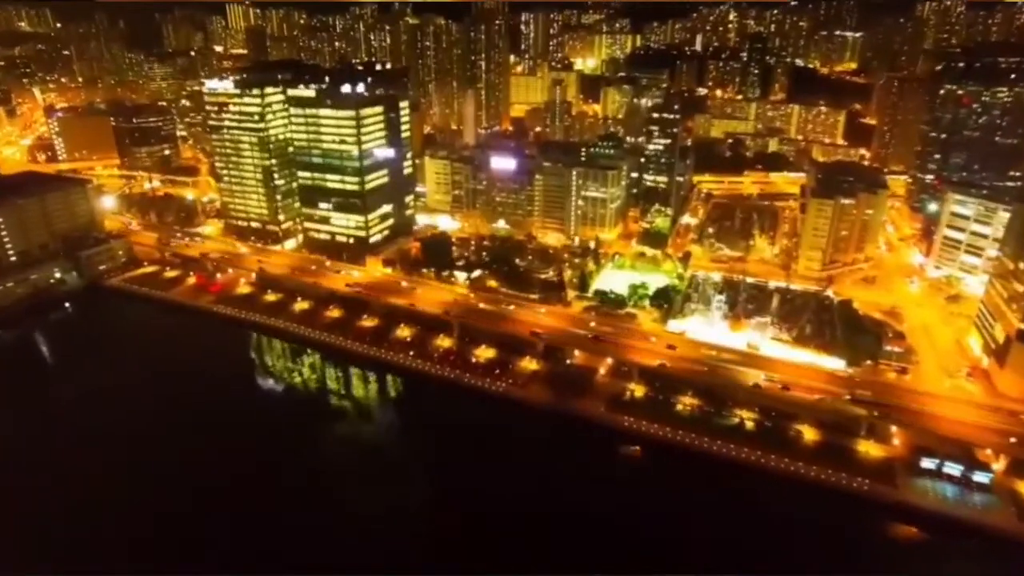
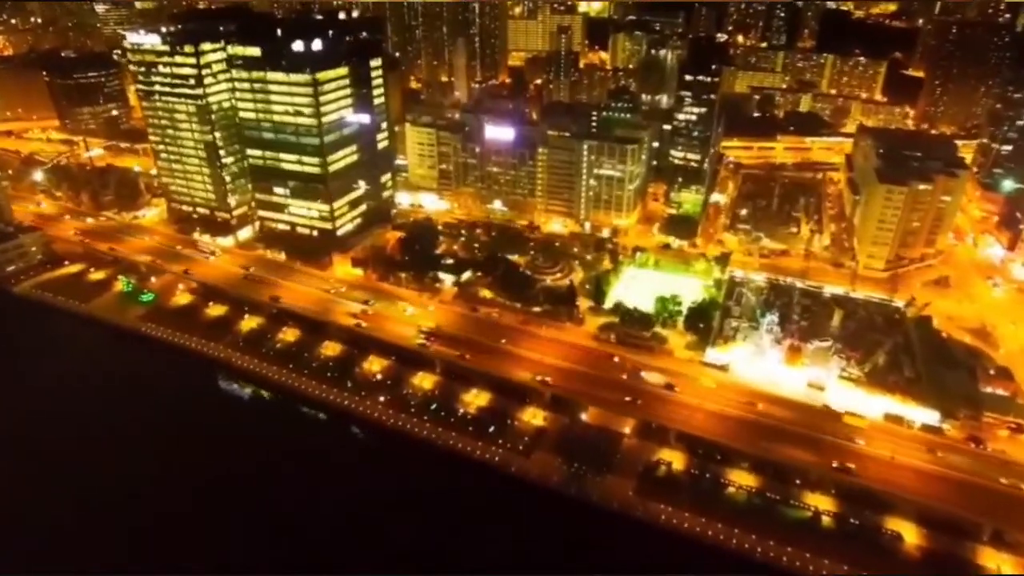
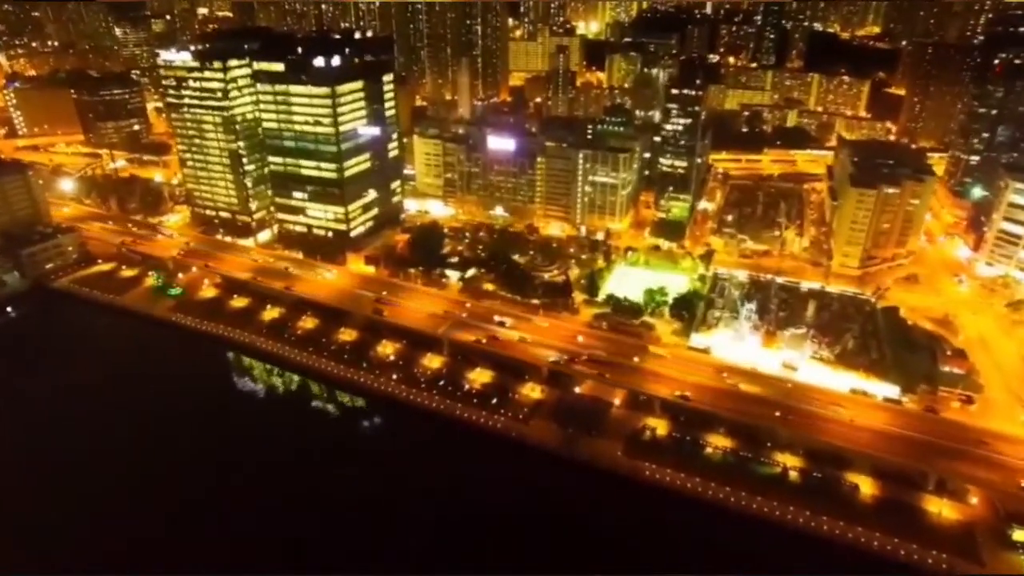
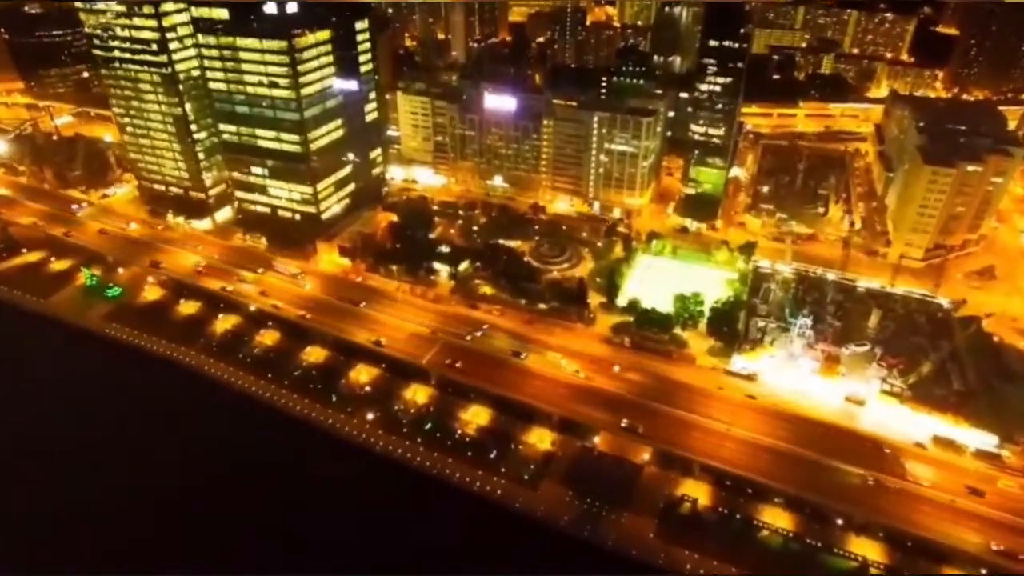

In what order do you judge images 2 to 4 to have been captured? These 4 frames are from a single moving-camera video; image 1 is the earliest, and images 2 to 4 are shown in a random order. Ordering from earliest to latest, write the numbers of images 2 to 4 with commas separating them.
3, 2, 4
